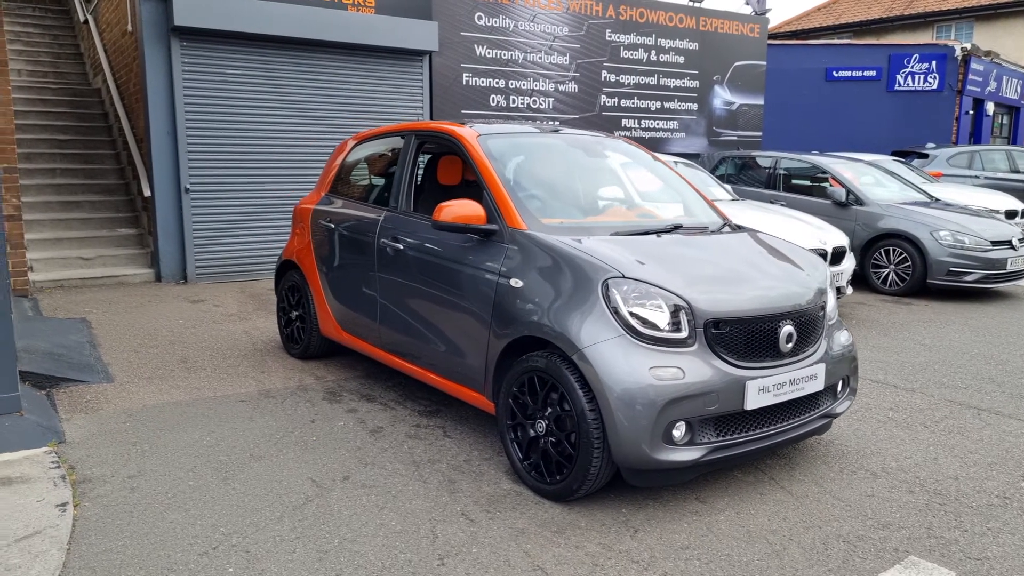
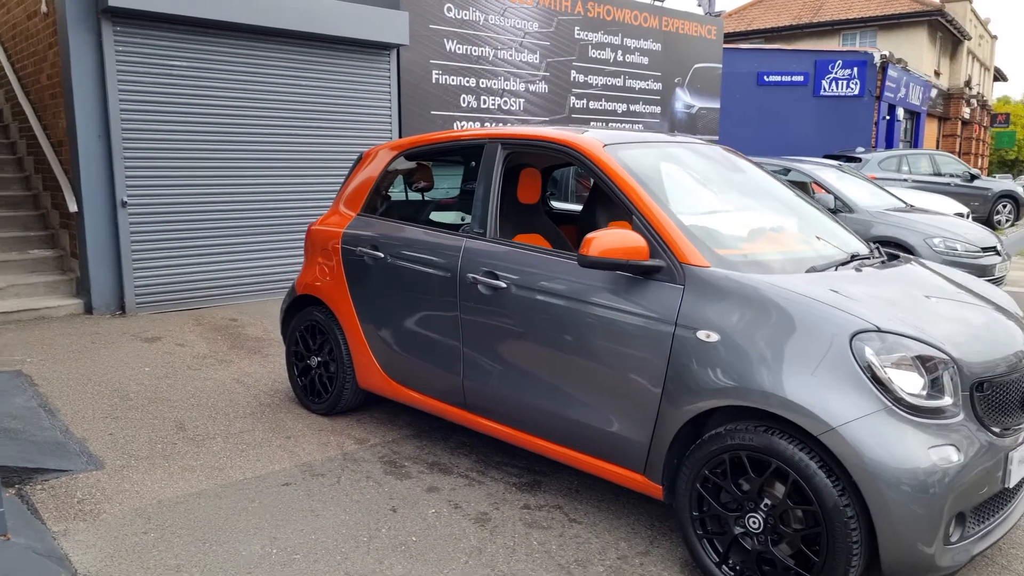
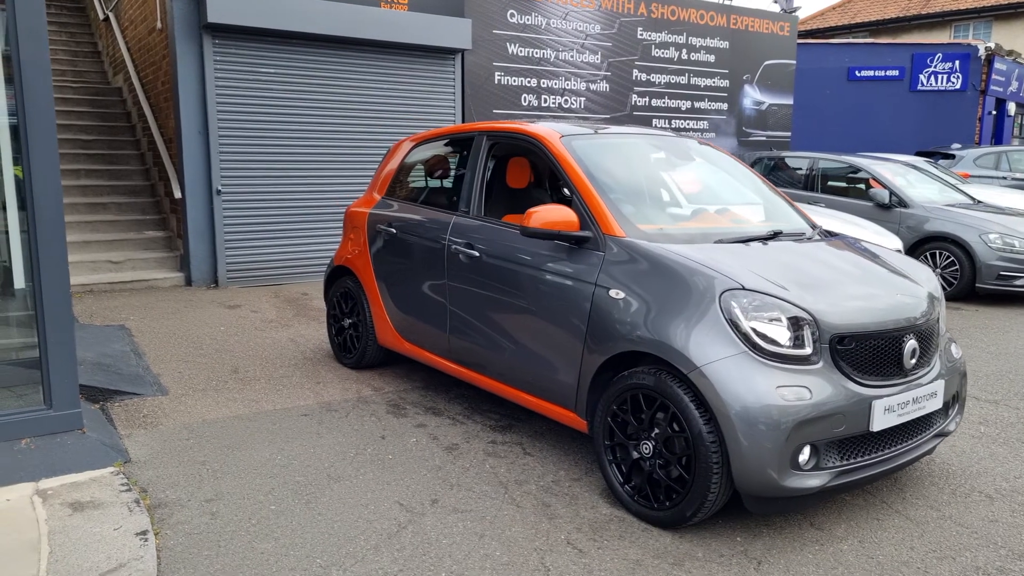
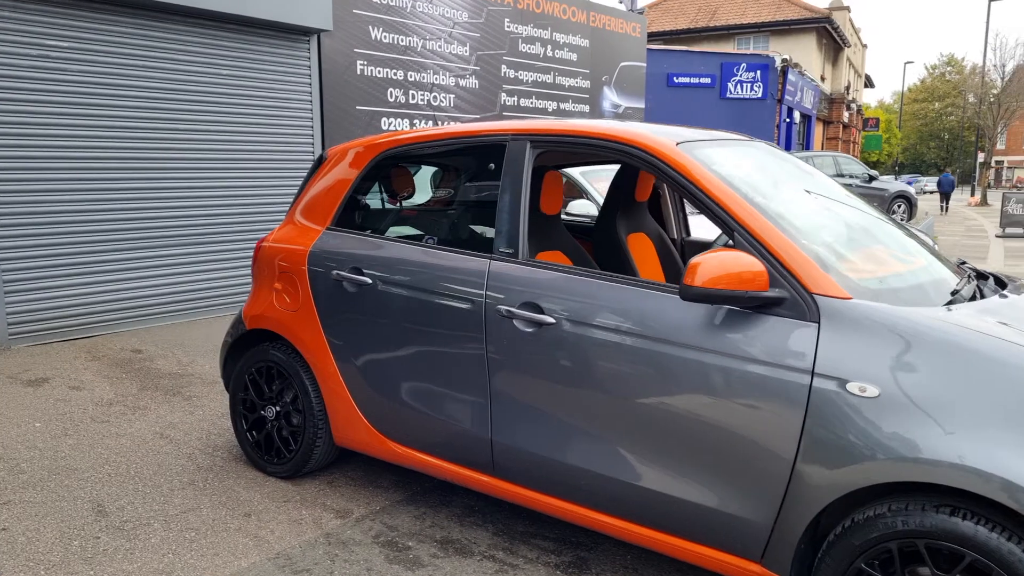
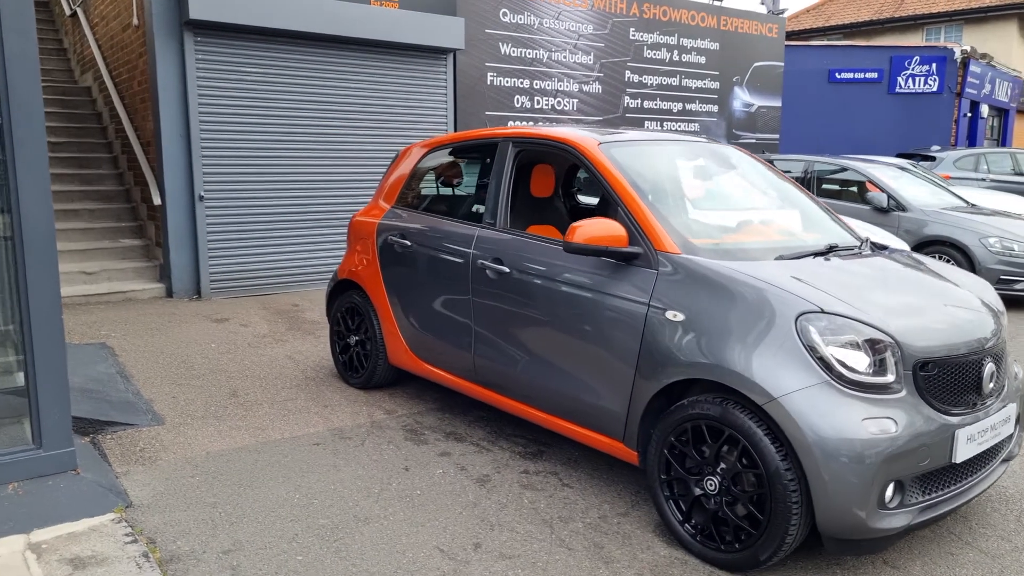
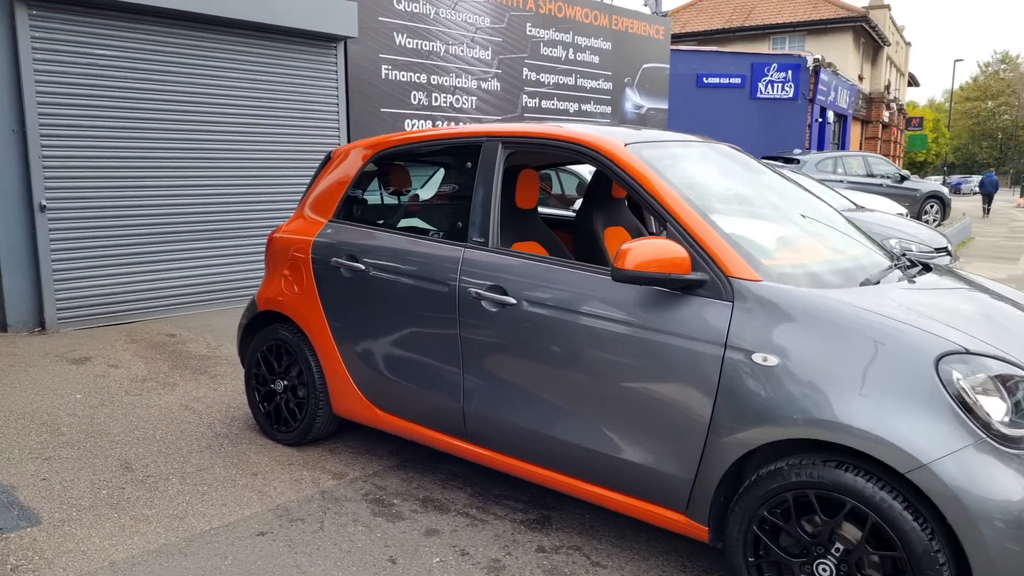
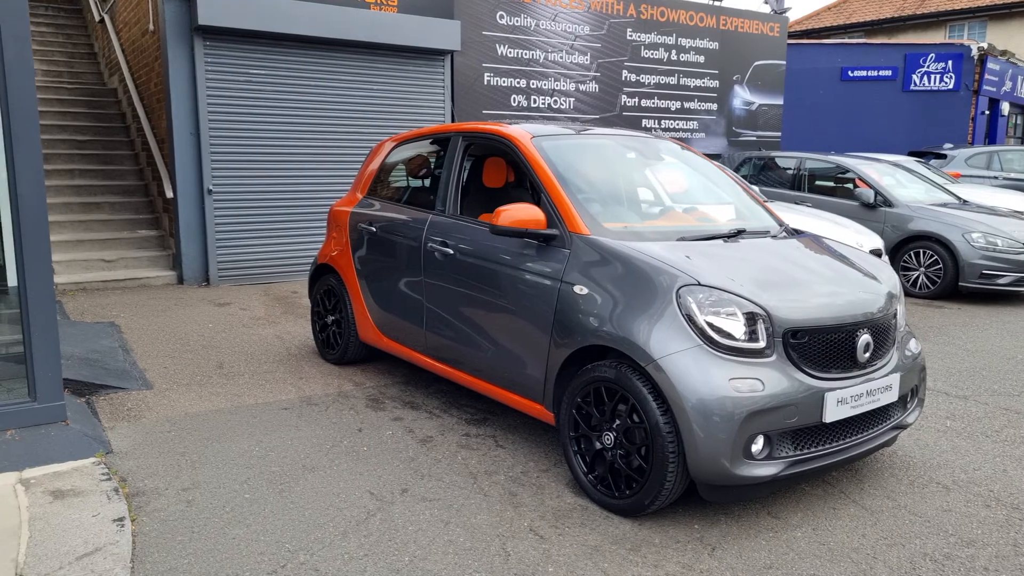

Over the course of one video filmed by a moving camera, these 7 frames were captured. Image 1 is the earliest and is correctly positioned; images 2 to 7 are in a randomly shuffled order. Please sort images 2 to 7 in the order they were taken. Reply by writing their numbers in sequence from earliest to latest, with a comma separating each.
7, 3, 5, 2, 6, 4
